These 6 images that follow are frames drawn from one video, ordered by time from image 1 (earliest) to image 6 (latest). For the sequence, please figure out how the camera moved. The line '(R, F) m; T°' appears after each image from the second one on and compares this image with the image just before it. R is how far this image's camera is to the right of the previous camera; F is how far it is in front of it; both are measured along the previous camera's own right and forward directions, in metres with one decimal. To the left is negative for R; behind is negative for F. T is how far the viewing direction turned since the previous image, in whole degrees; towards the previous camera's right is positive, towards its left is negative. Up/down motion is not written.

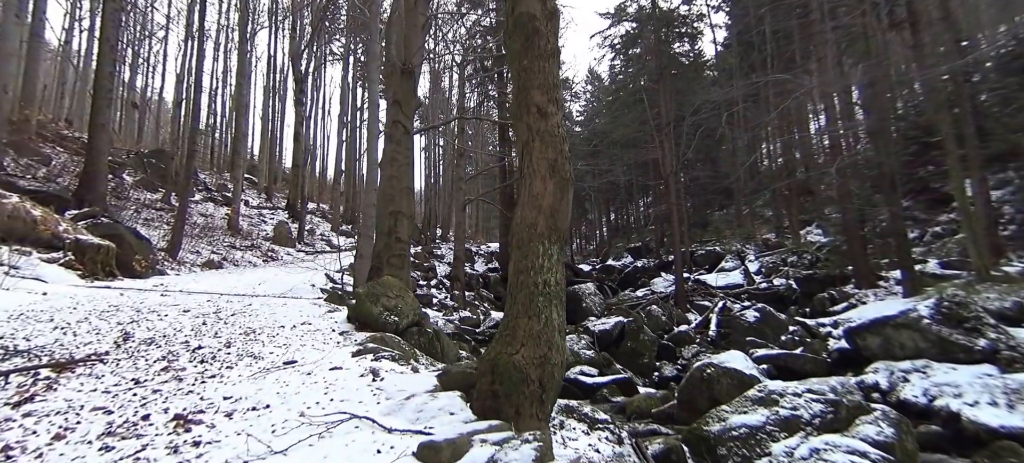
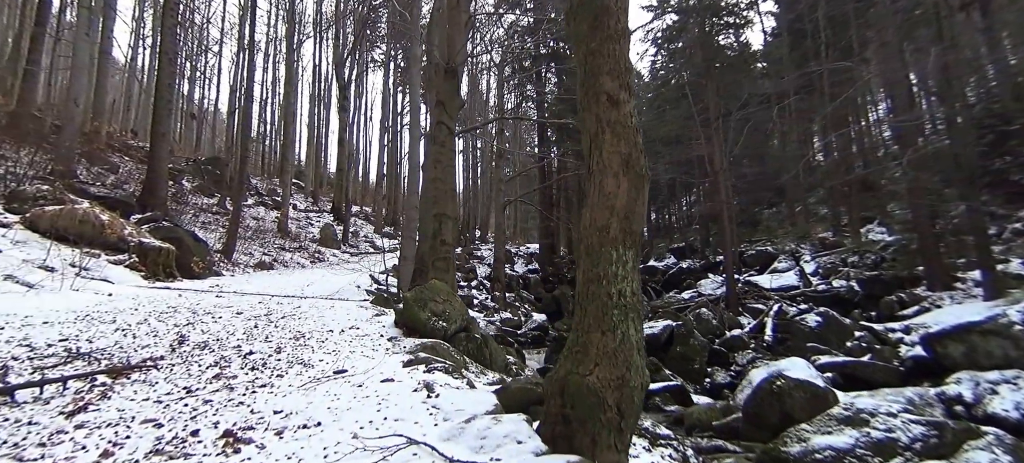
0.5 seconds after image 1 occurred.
(-0.1, +0.2) m; -5°
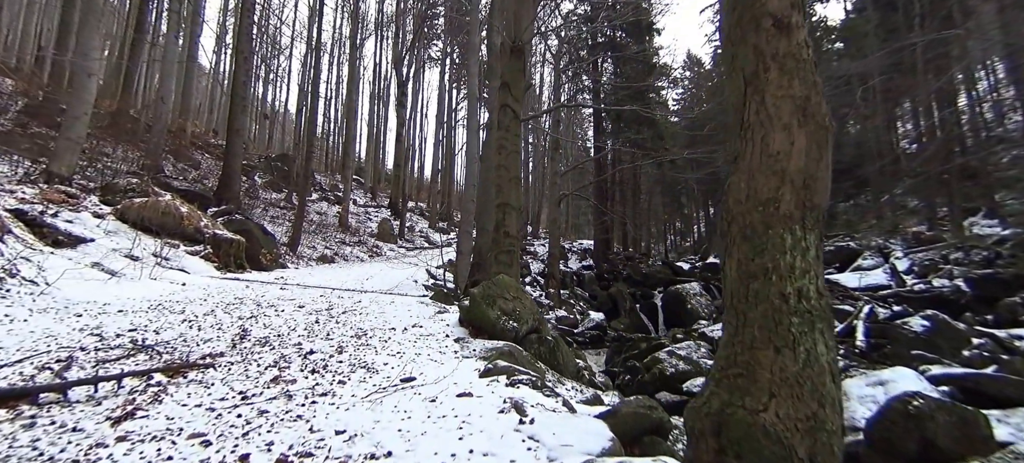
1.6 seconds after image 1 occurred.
(-0.2, +0.4) m; -6°
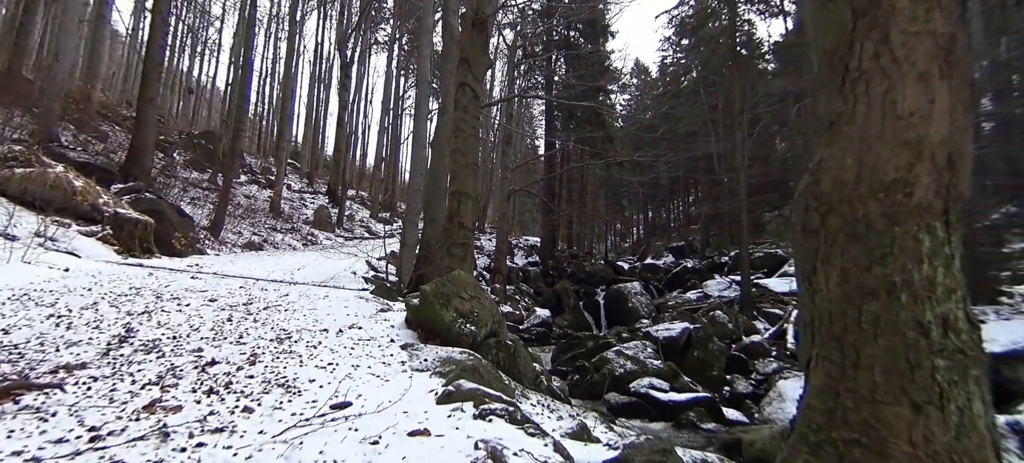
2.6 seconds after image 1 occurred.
(-0.1, +0.4) m; +7°
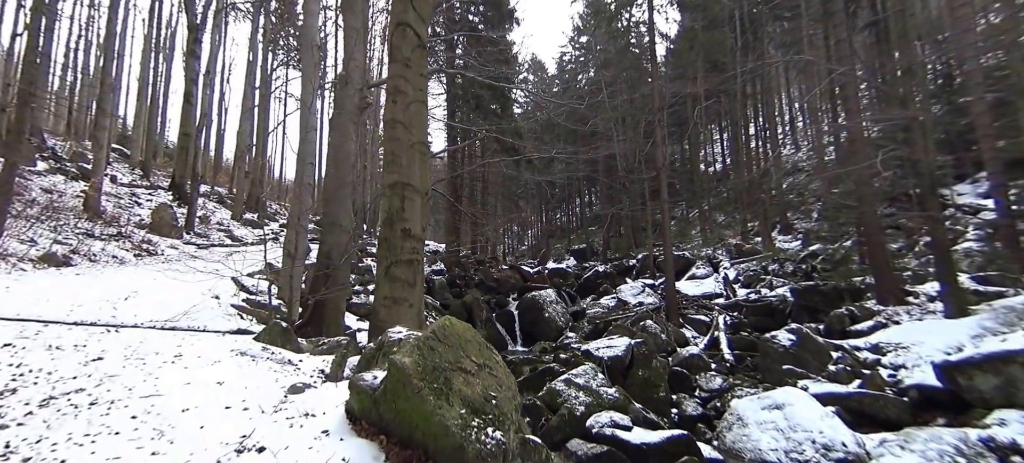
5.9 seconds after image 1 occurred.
(-0.7, +1.6) m; +15°
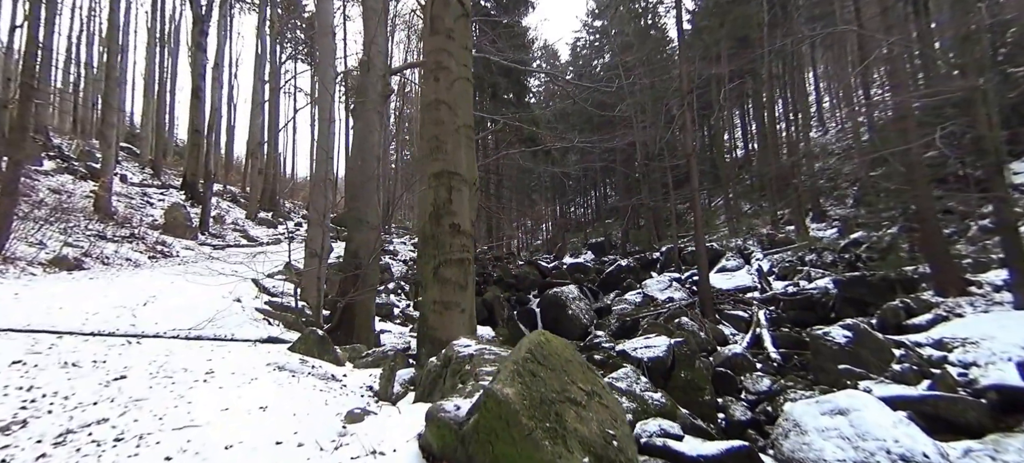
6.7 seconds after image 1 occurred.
(-0.5, +0.5) m; -1°
